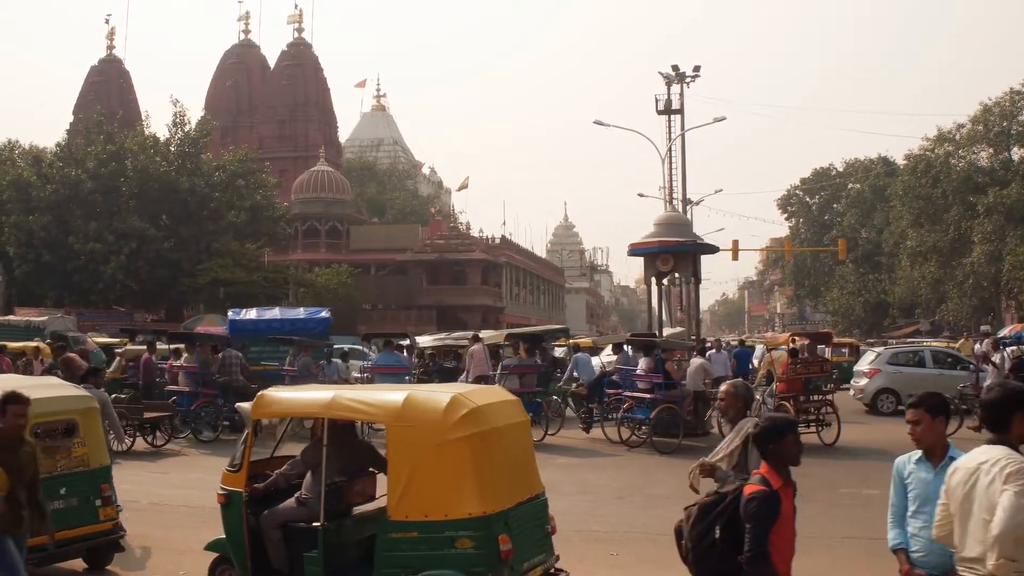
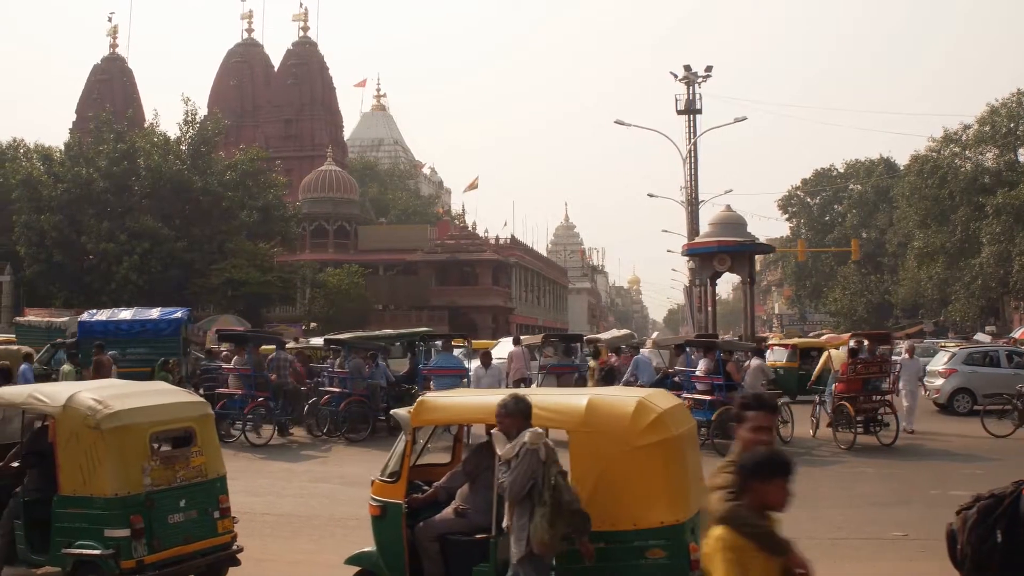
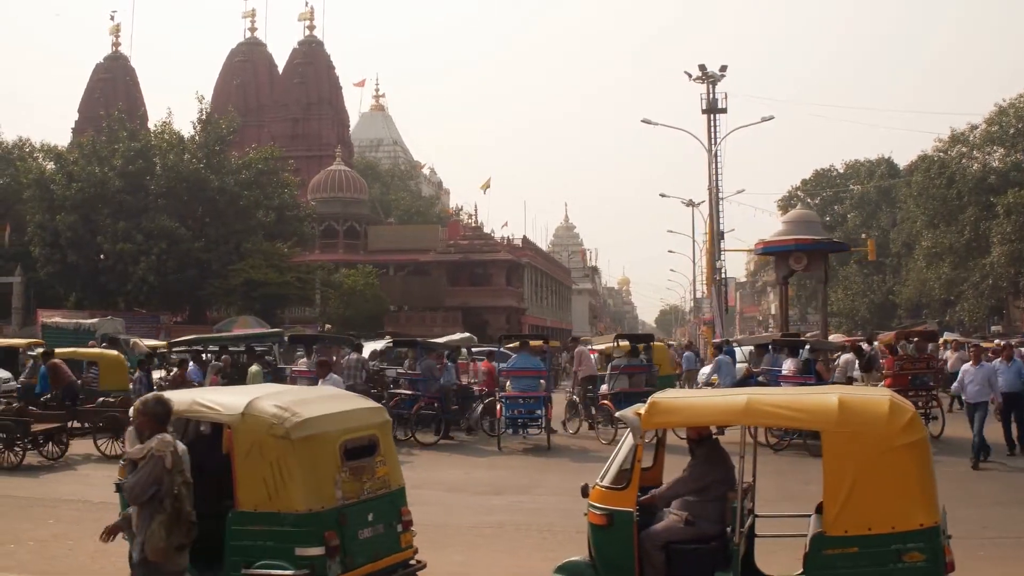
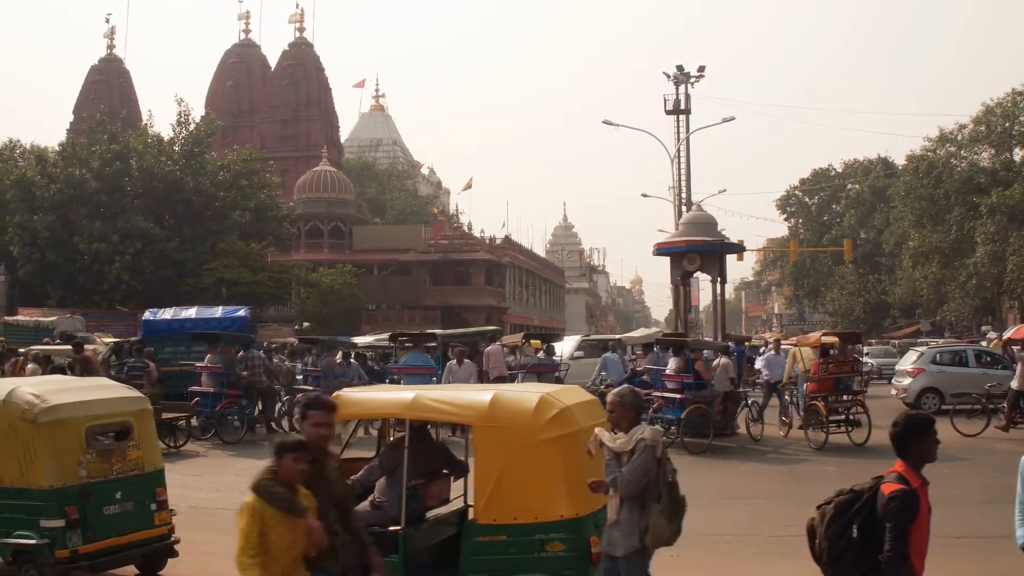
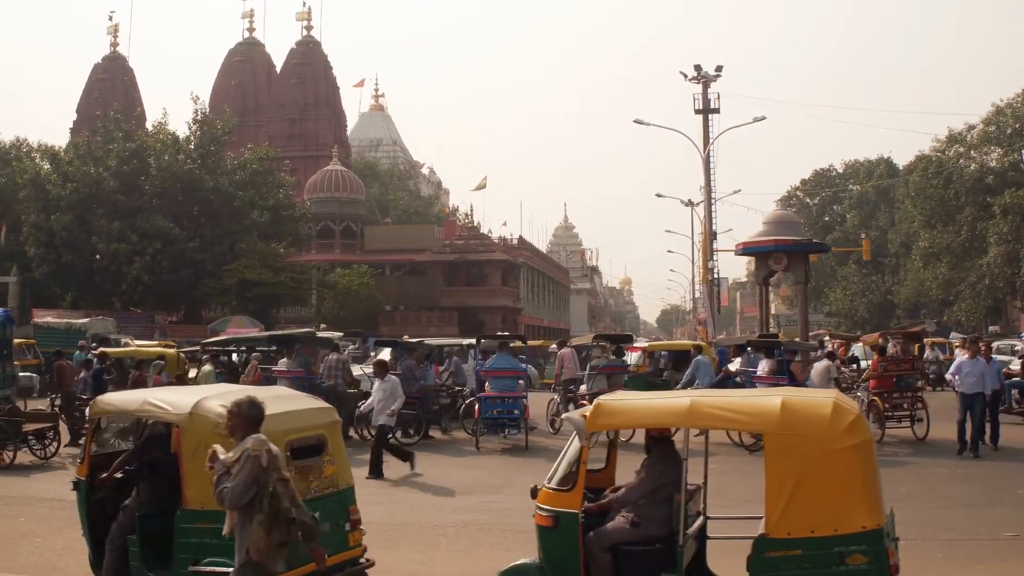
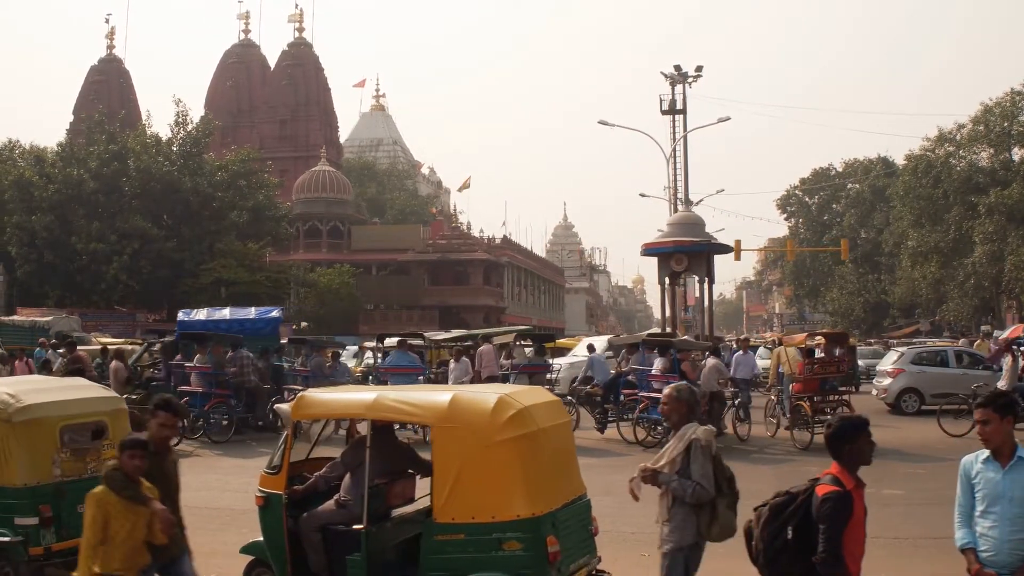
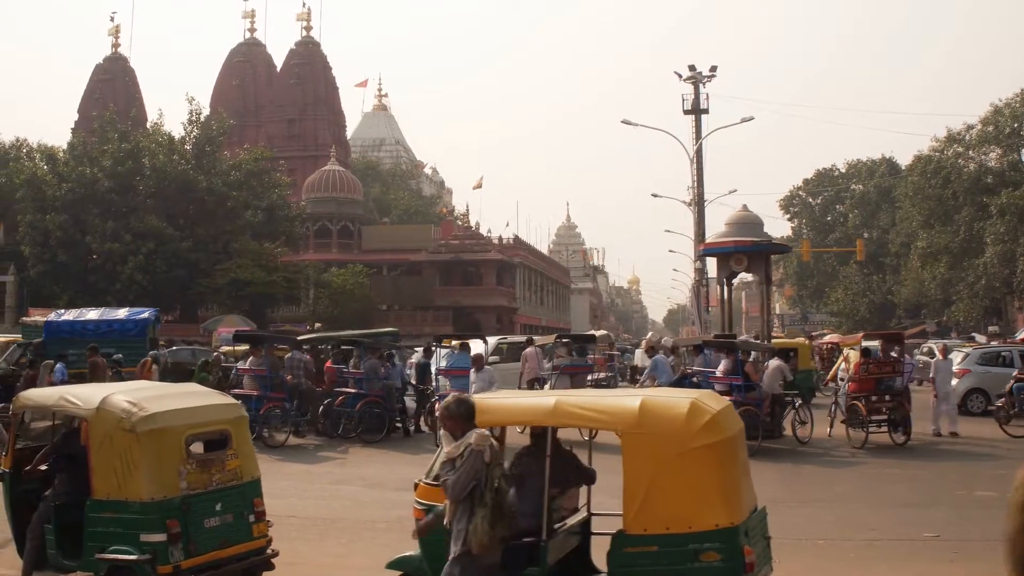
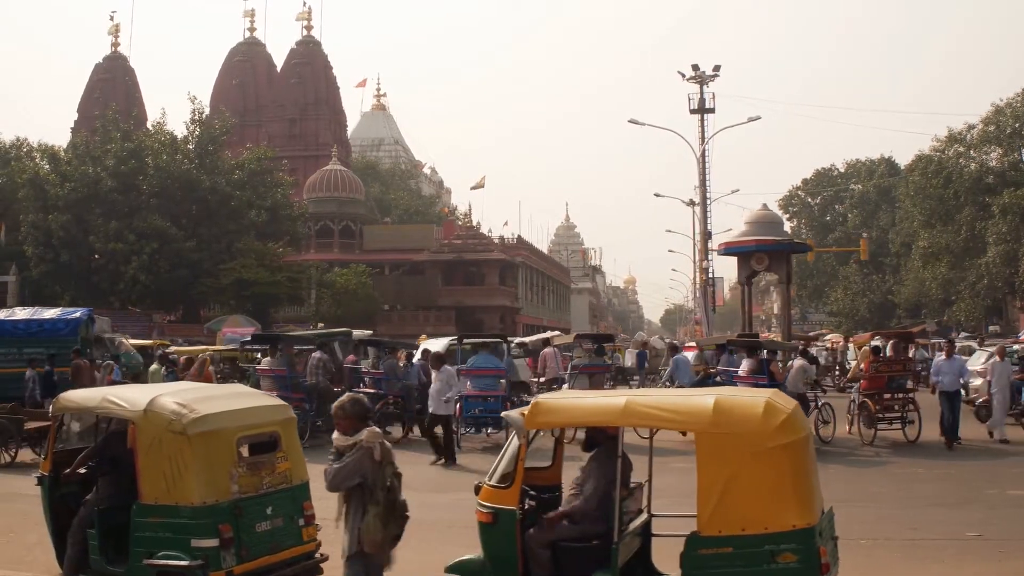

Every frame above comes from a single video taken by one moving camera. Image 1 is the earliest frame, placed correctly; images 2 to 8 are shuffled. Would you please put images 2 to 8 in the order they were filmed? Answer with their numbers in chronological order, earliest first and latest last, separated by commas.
6, 4, 2, 7, 8, 5, 3
